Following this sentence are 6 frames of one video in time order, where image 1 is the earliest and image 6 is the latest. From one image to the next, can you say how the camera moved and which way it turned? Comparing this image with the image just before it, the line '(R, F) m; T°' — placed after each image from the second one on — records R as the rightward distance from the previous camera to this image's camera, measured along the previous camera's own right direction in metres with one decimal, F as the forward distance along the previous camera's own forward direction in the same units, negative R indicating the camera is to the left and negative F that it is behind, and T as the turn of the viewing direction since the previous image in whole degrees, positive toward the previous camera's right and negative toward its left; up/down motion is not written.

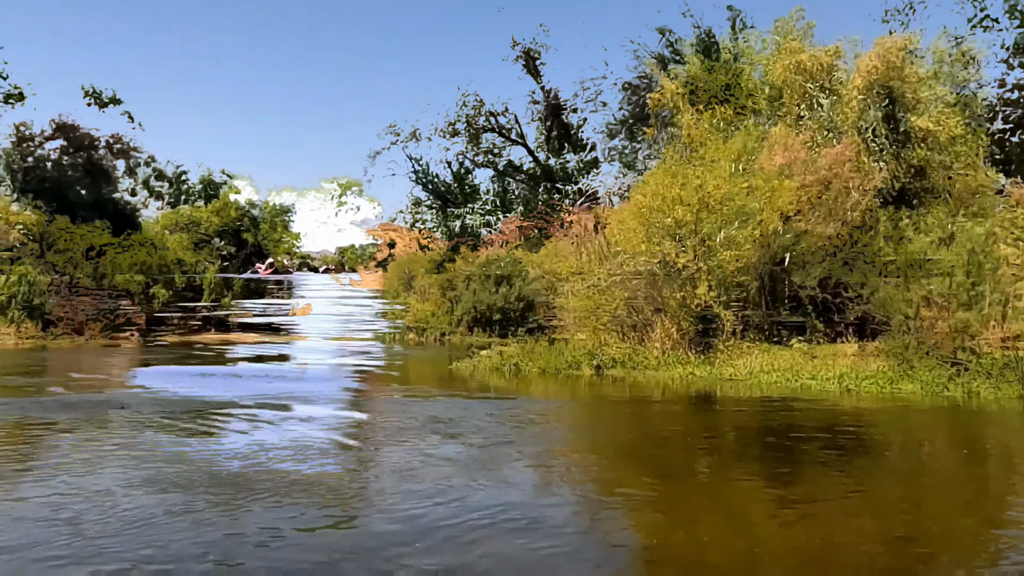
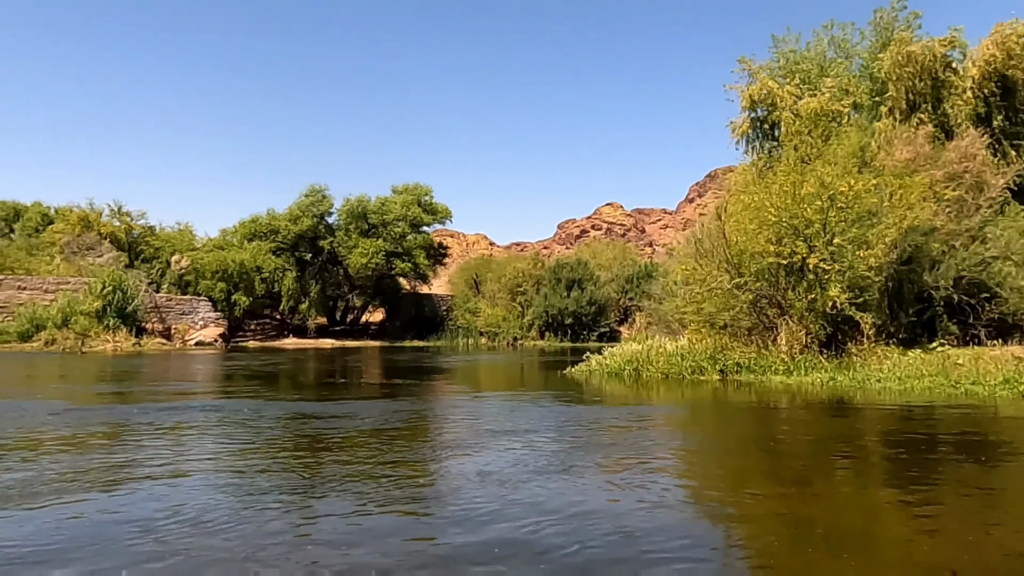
(-0.4, +0.1) m; -4°
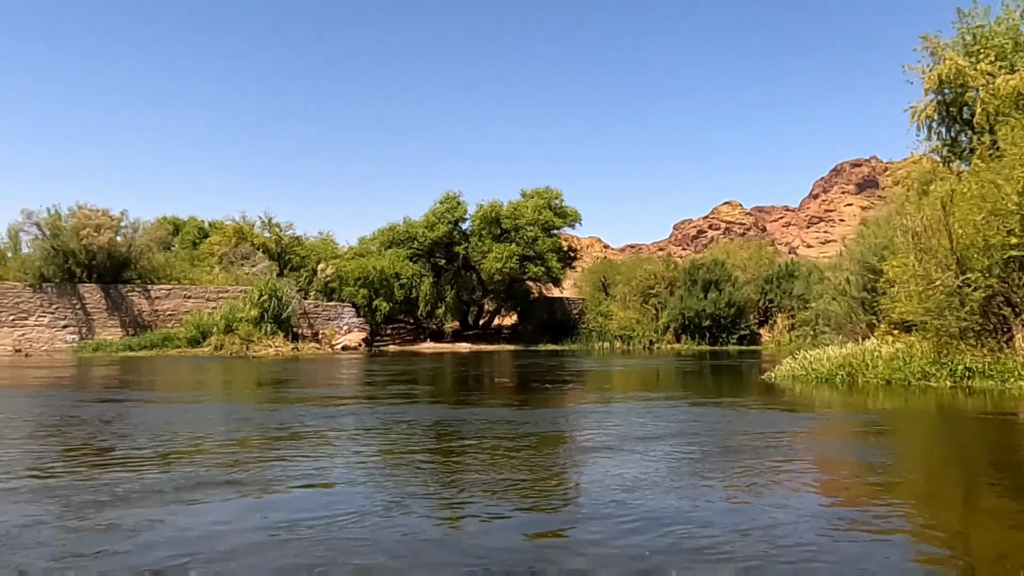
(-0.5, +0.1) m; -9°
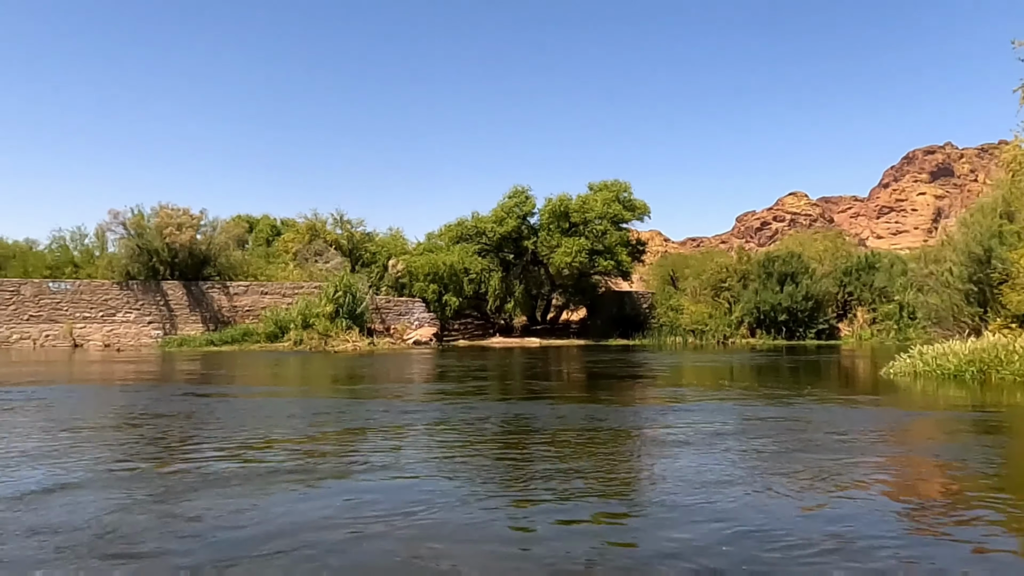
(-0.3, +0.1) m; -4°
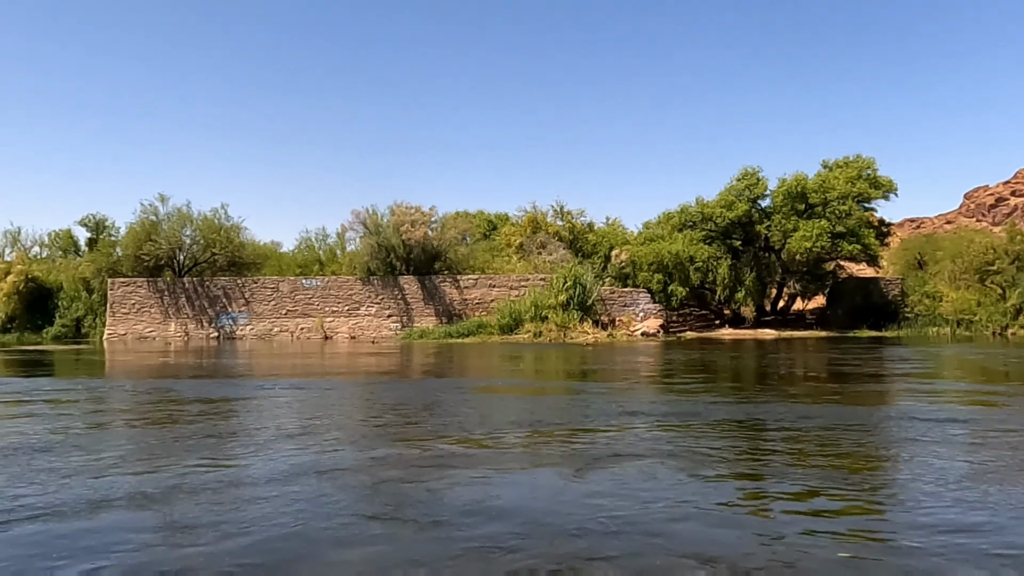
(-0.9, +0.5) m; -14°
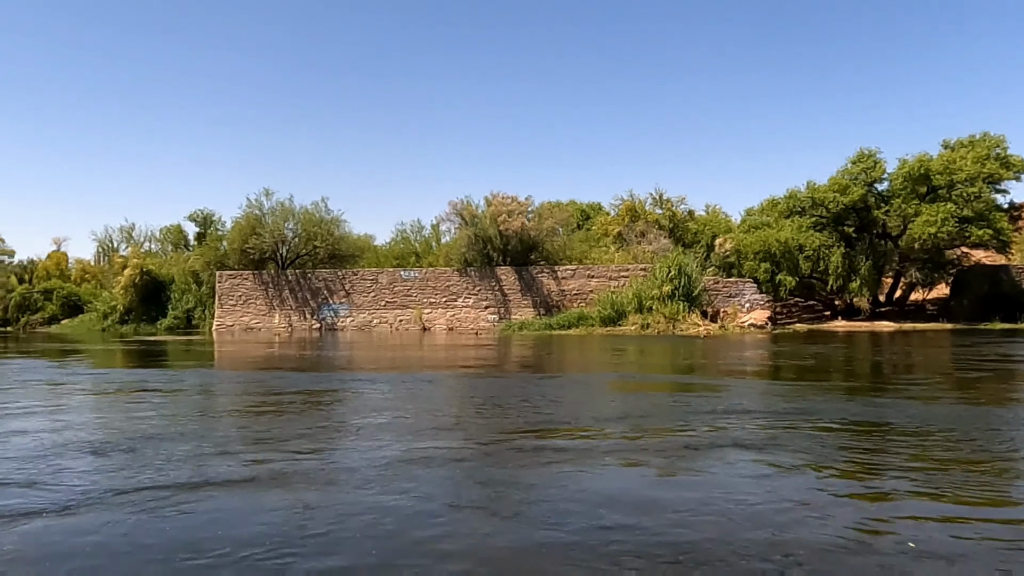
(-0.4, +0.4) m; -6°
